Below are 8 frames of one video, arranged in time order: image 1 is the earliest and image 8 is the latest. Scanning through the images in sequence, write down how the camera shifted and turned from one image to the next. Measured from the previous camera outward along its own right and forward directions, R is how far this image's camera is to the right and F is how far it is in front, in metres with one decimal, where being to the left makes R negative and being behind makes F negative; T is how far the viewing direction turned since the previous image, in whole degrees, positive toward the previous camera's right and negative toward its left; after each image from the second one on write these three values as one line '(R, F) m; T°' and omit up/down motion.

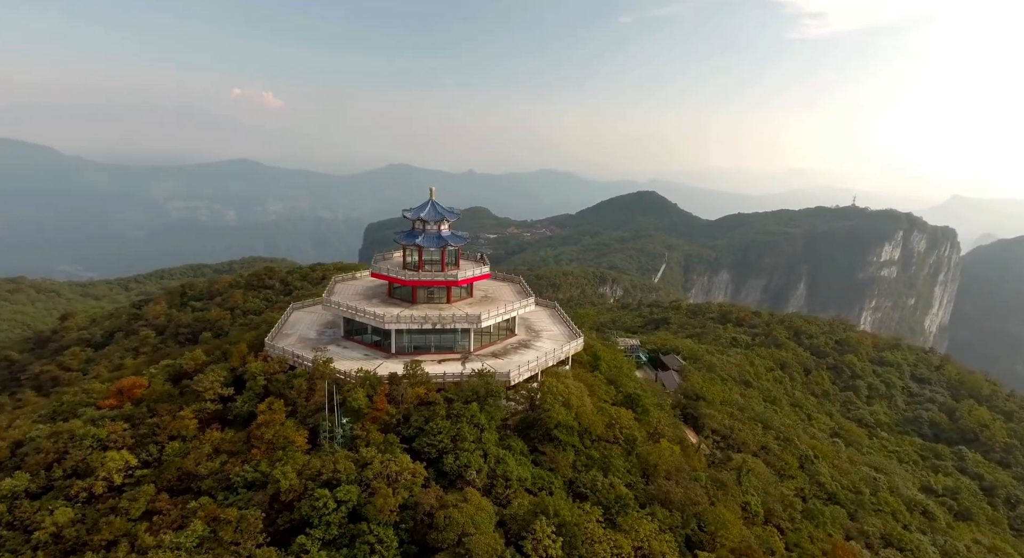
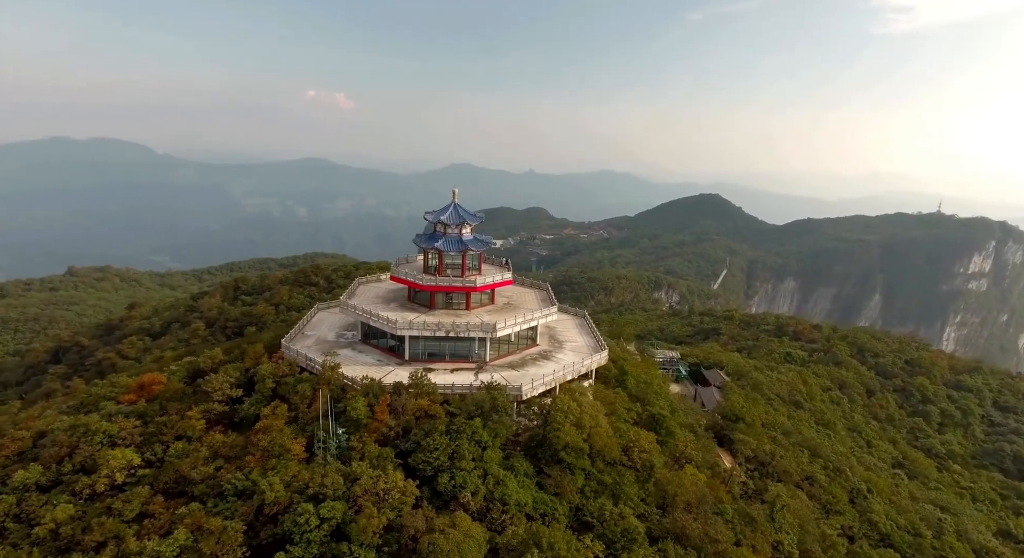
(+1.4, +1.1) m; -6°
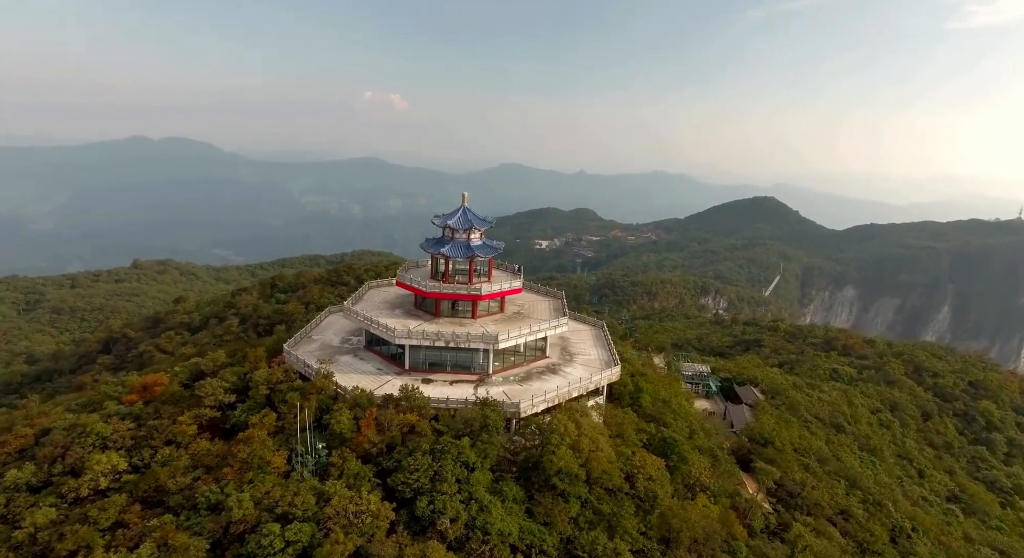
(+1.5, +1.1) m; -5°
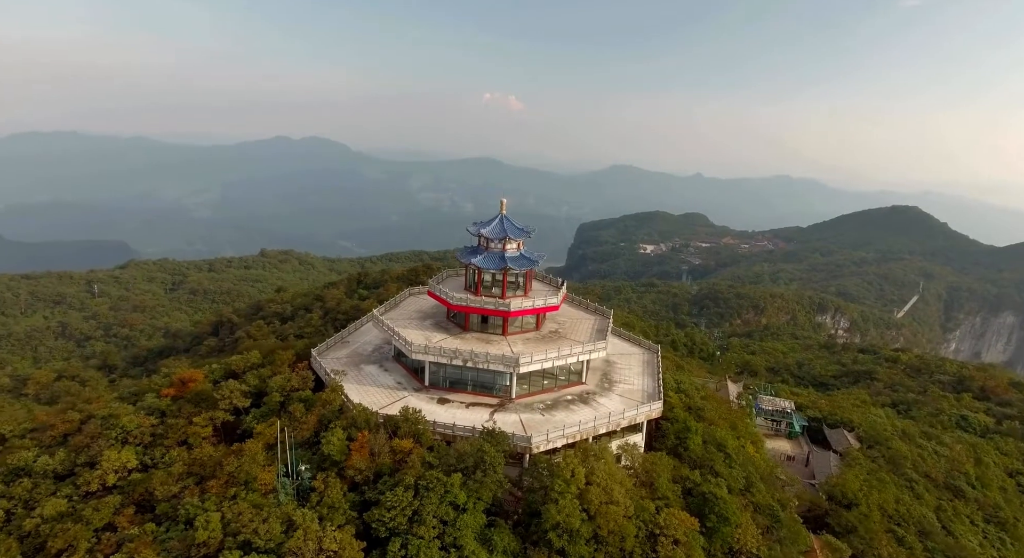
(+2.5, +2.0) m; -11°
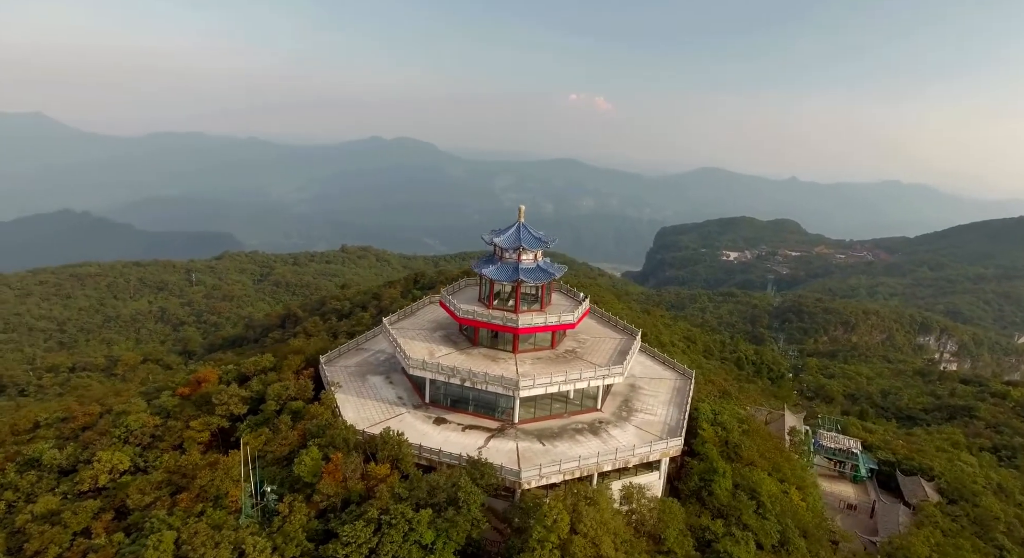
(+2.3, +1.6) m; -8°
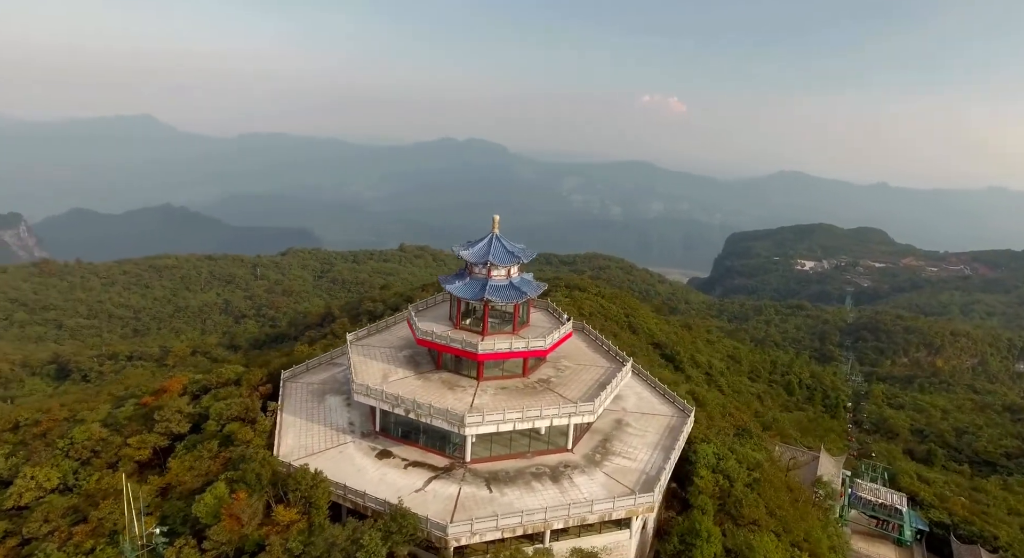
(+3.1, +2.3) m; -7°
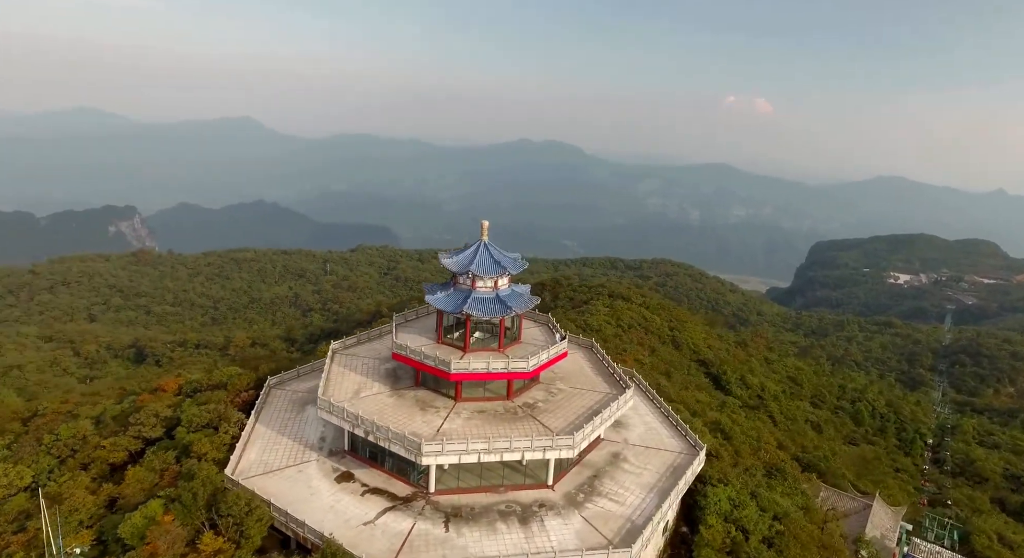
(+2.5, +1.8) m; -7°
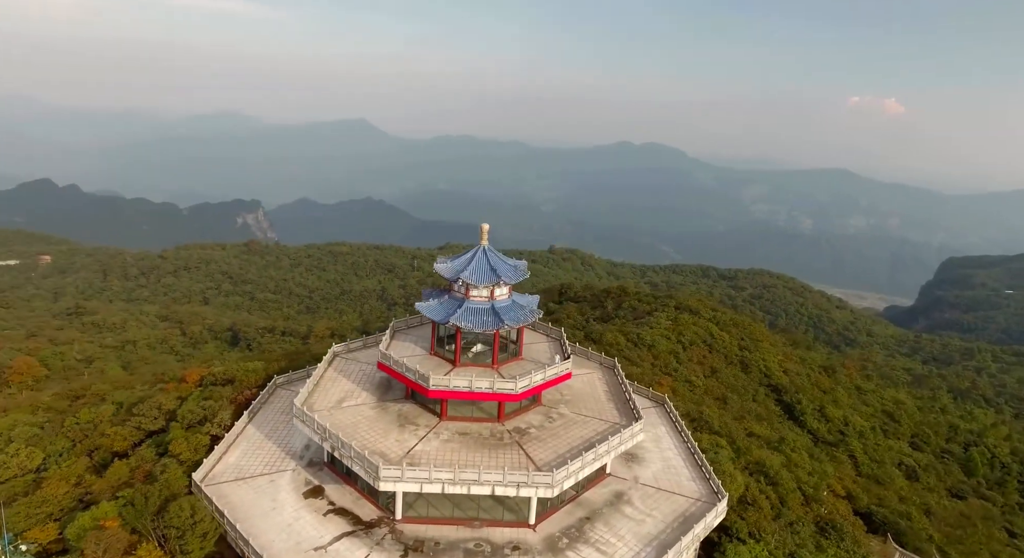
(+2.6, +1.8) m; -9°
